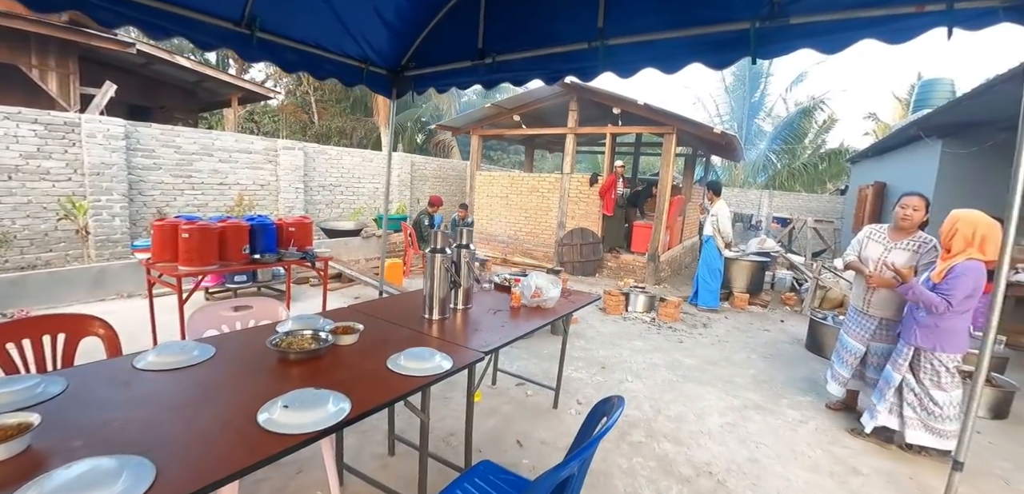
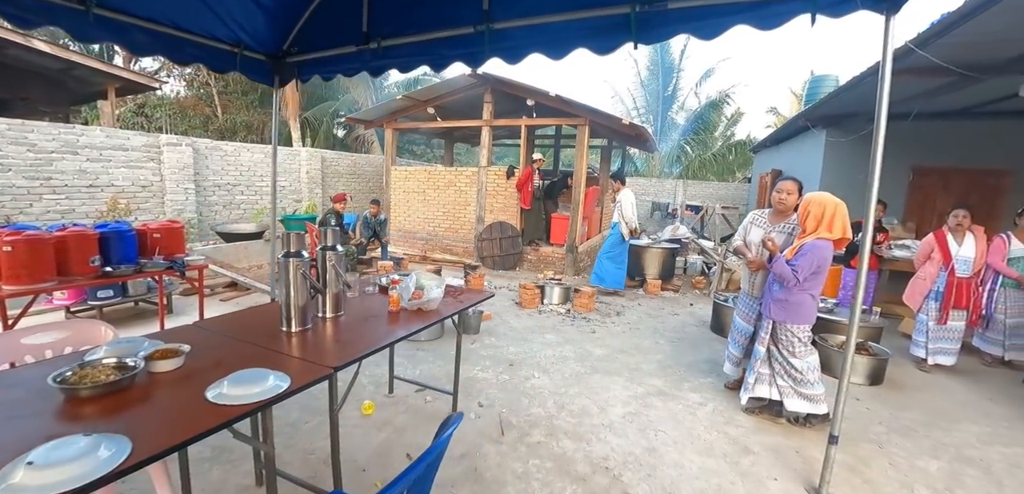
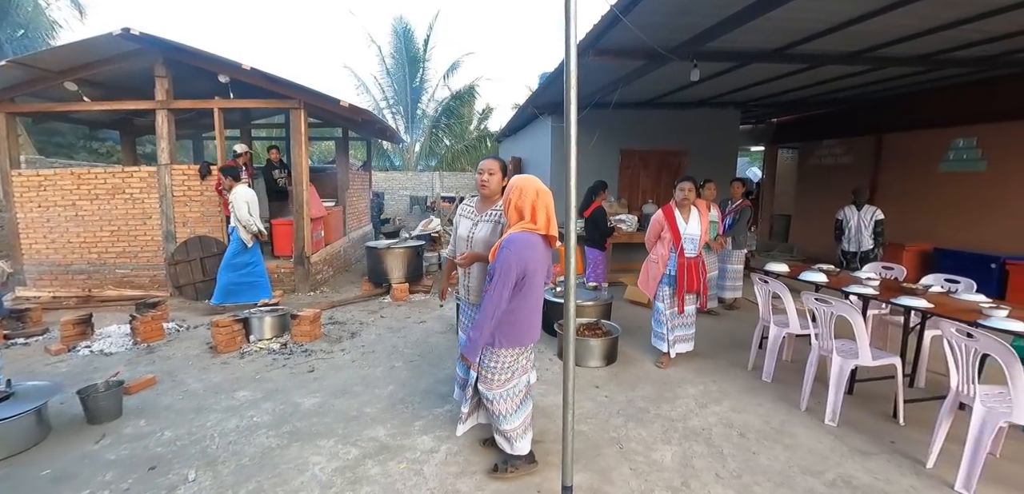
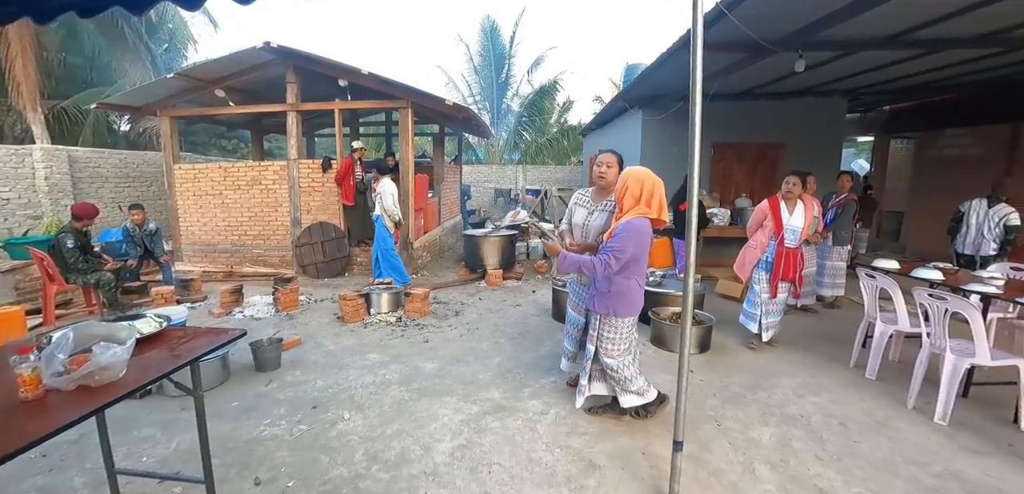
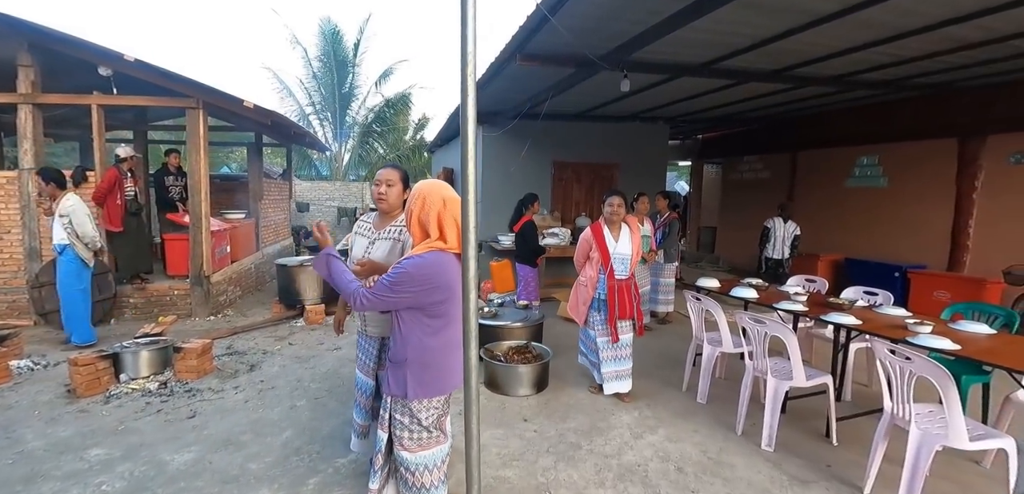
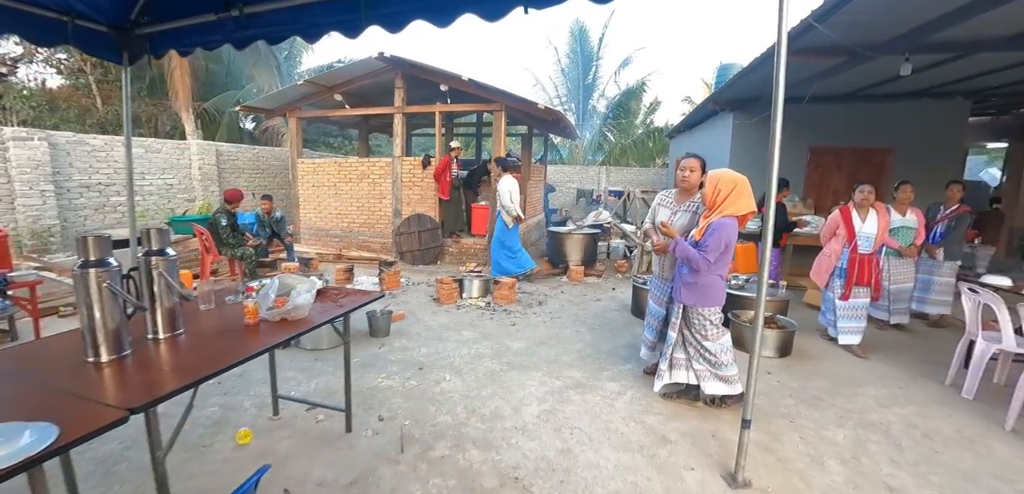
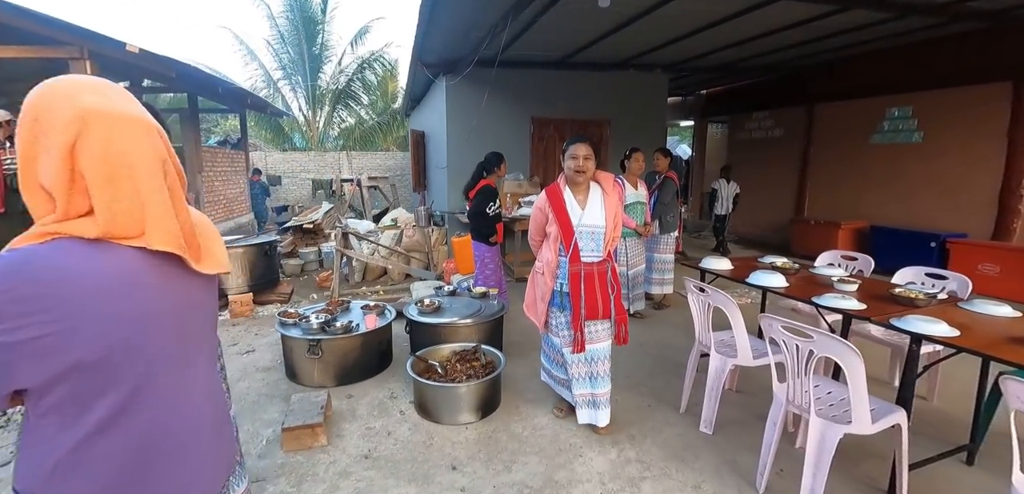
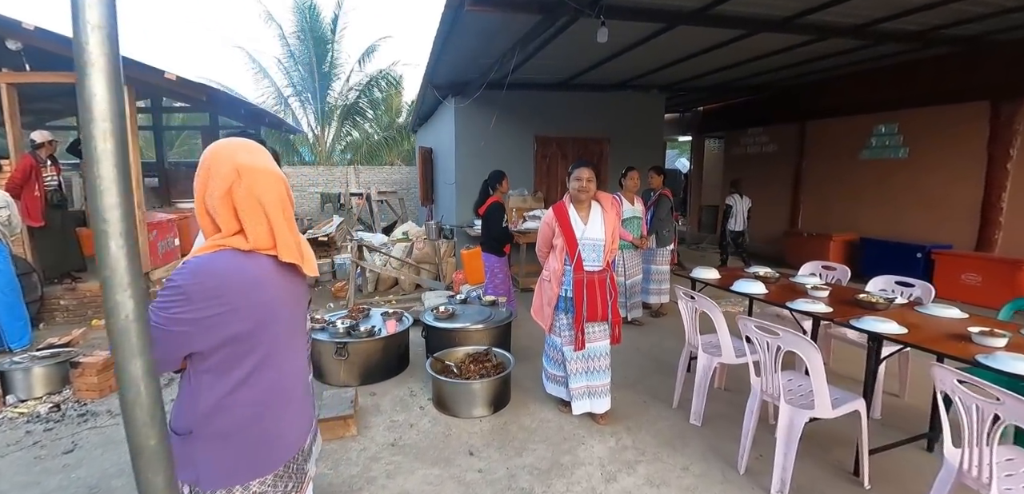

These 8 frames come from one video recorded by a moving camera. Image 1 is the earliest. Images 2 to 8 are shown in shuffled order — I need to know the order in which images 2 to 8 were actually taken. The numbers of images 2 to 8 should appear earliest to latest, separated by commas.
2, 6, 4, 3, 5, 8, 7
